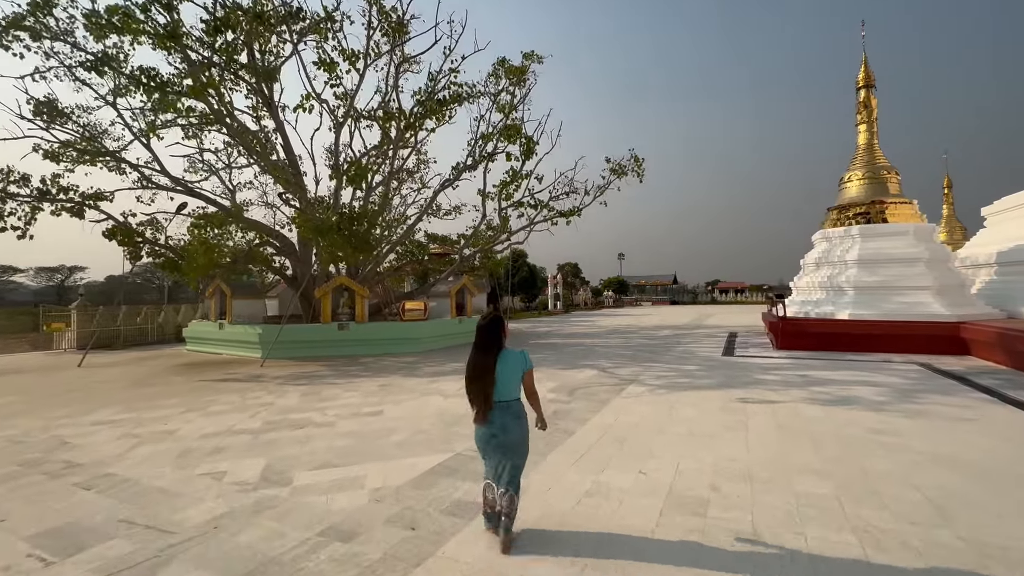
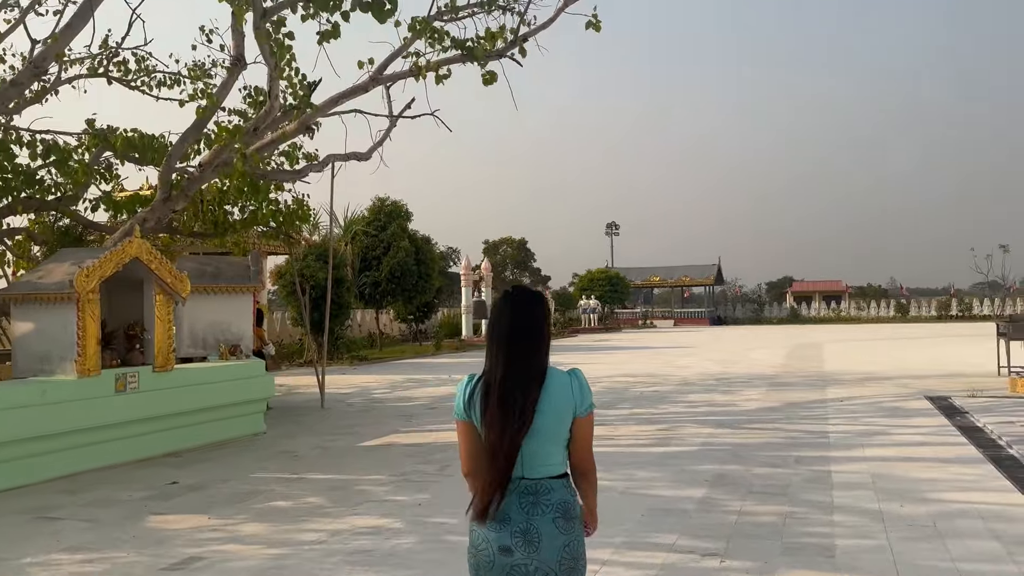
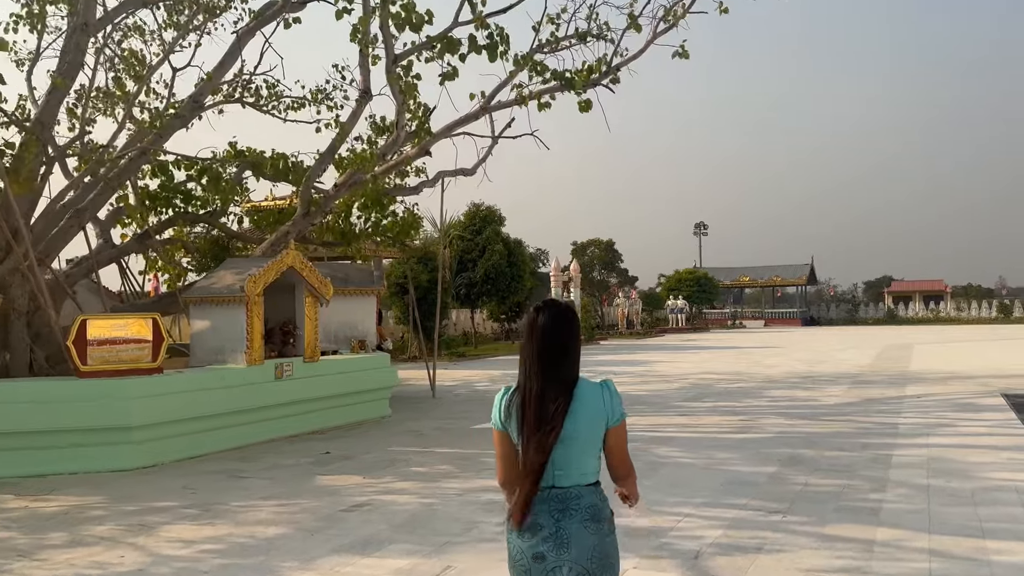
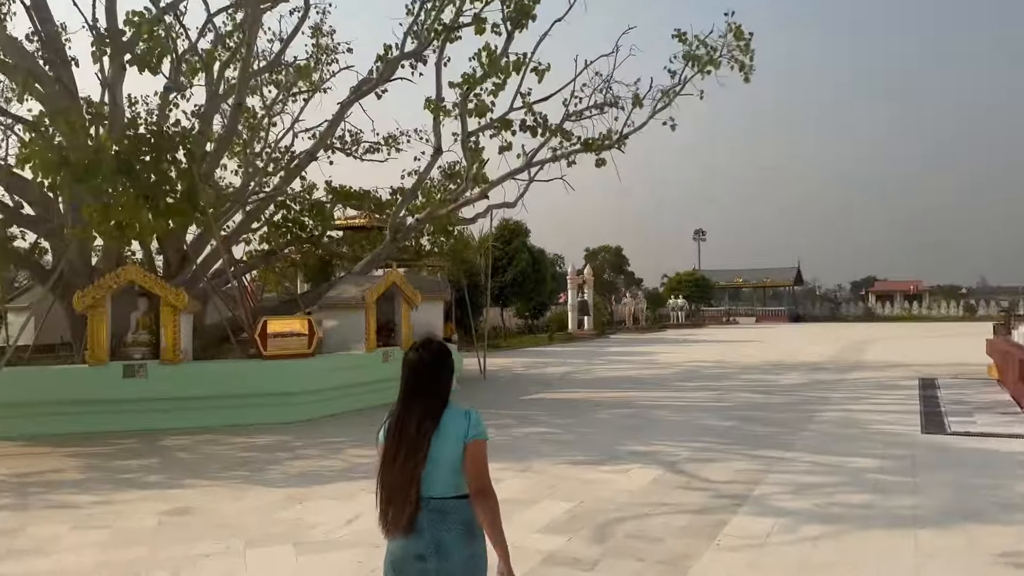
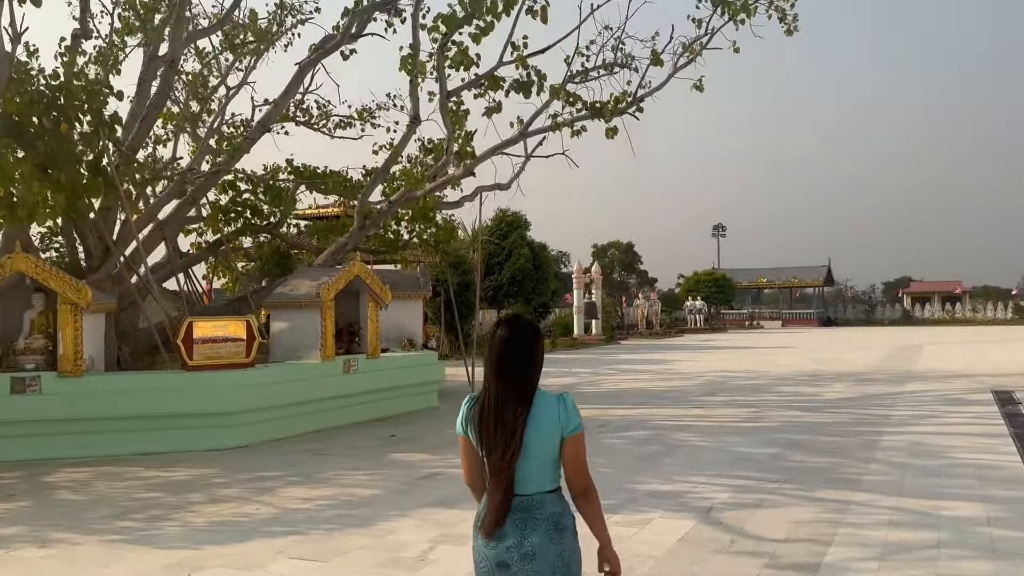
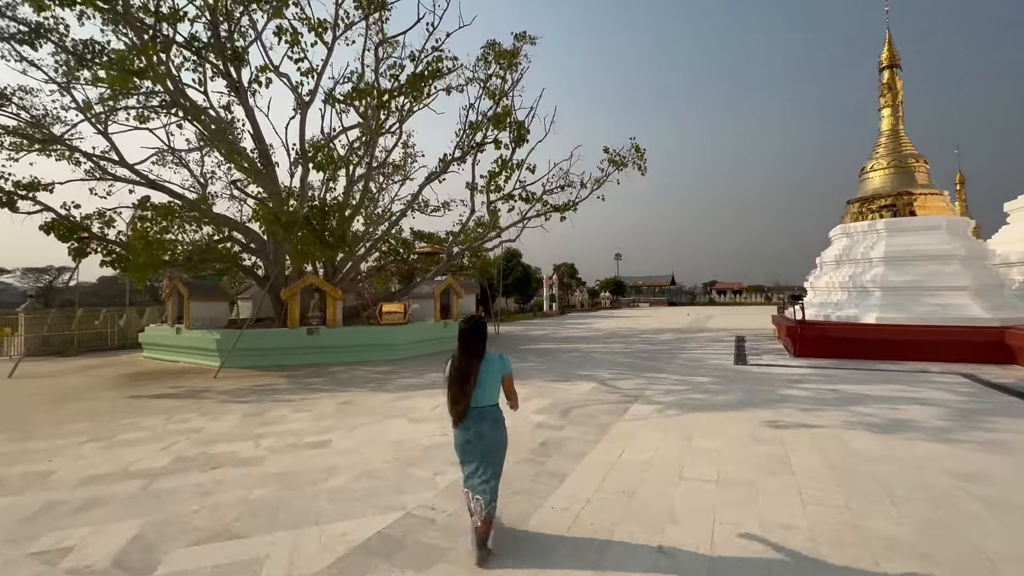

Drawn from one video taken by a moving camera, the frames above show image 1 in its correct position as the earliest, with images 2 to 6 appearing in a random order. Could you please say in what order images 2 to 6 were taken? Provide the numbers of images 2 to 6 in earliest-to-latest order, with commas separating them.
6, 4, 5, 3, 2
